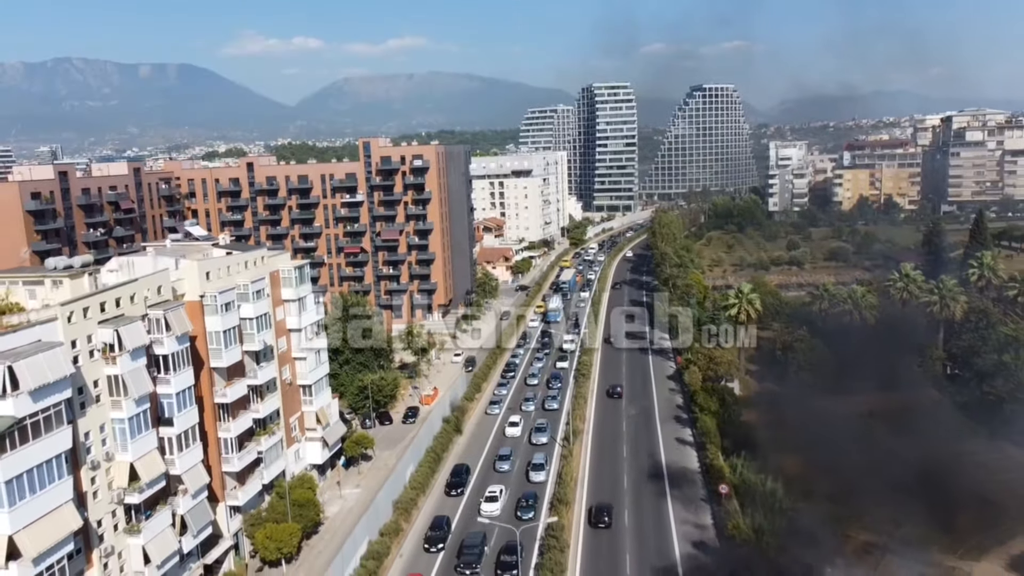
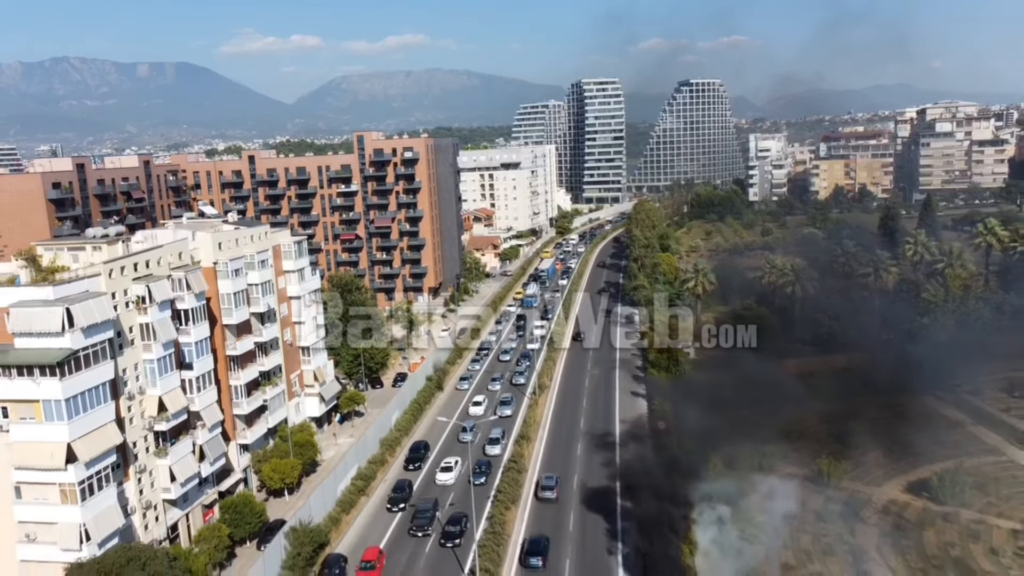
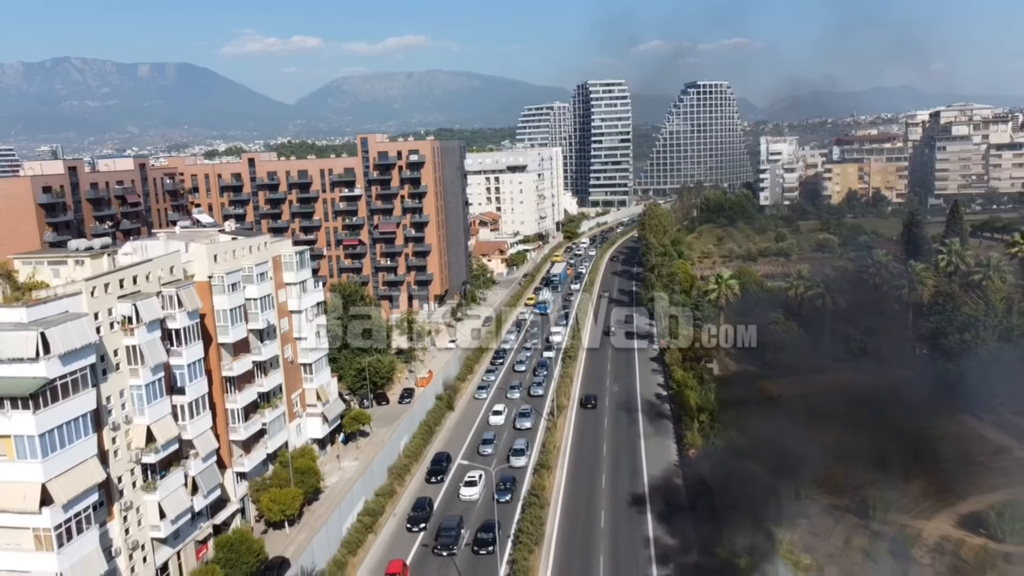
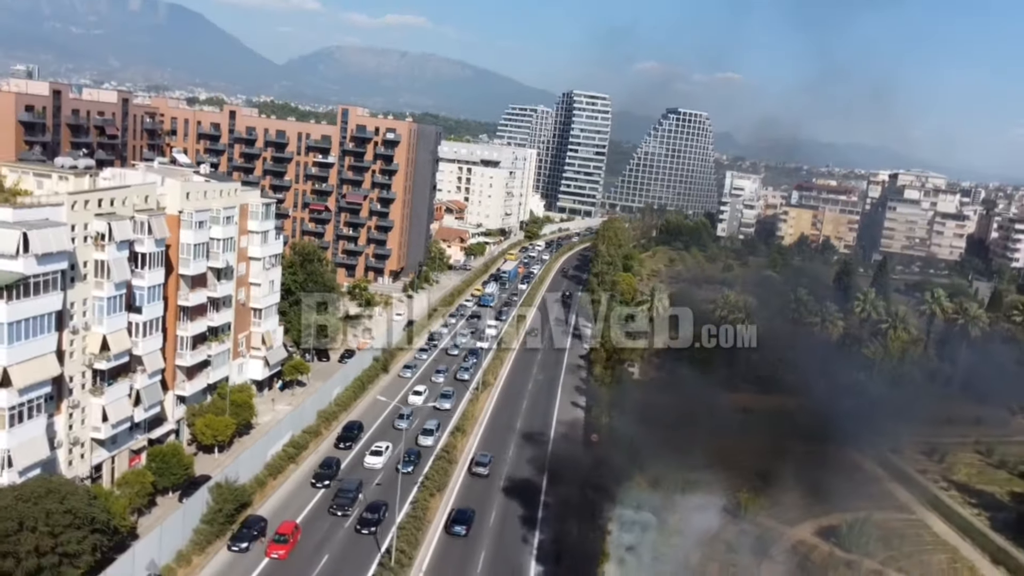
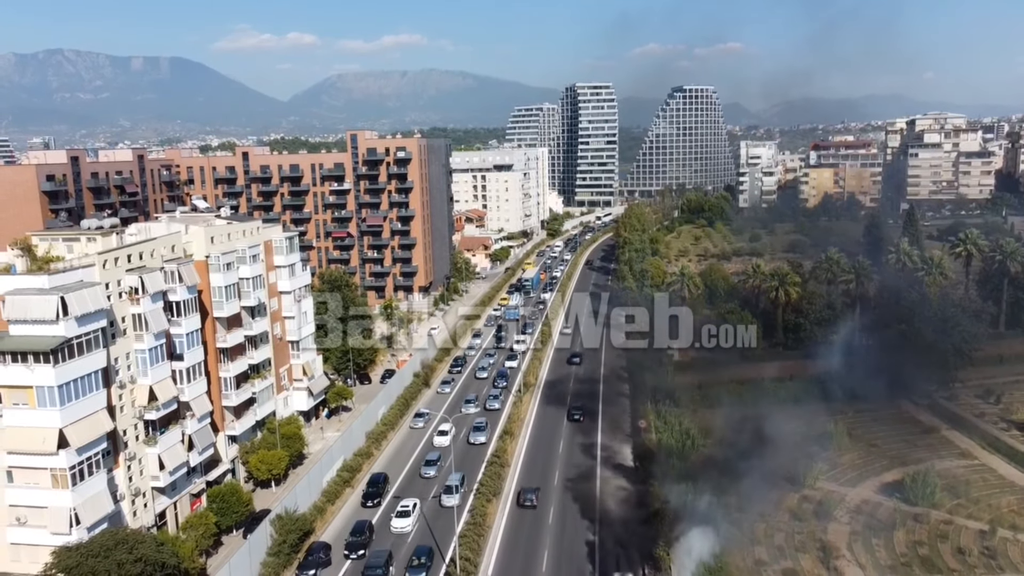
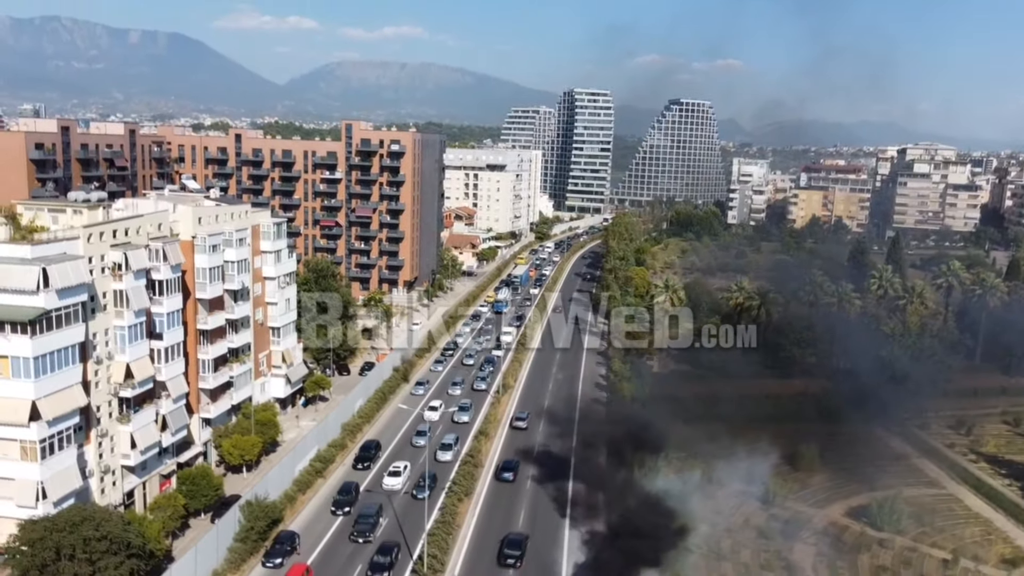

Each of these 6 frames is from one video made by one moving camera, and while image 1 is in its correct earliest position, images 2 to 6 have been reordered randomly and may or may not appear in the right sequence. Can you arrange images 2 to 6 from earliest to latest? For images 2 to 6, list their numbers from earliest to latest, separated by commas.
3, 2, 4, 6, 5
